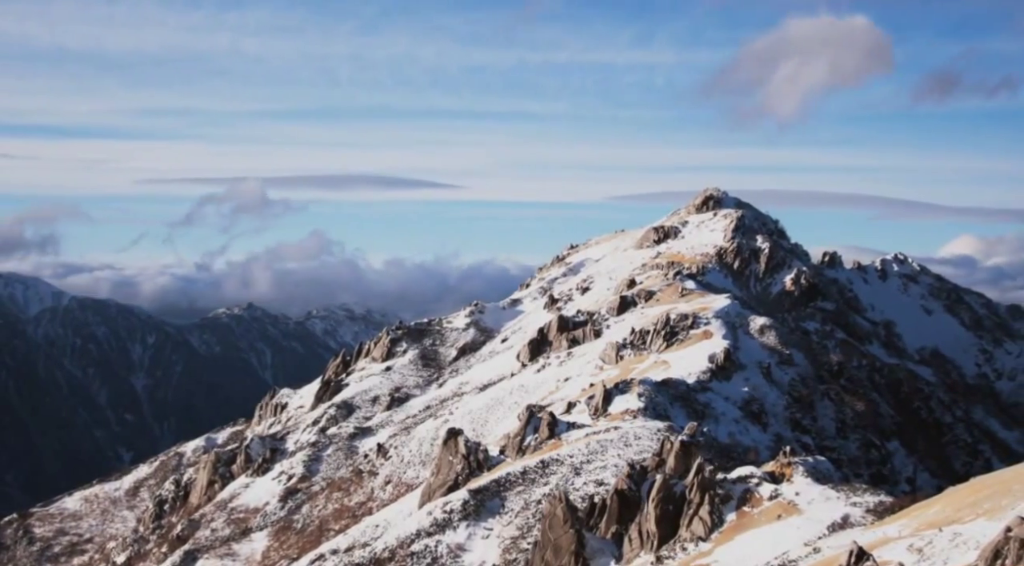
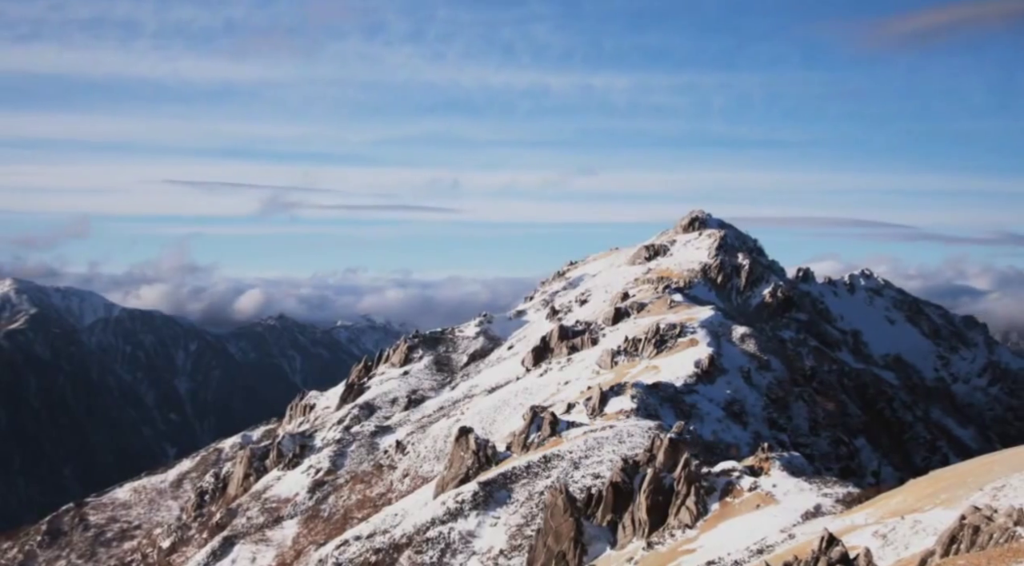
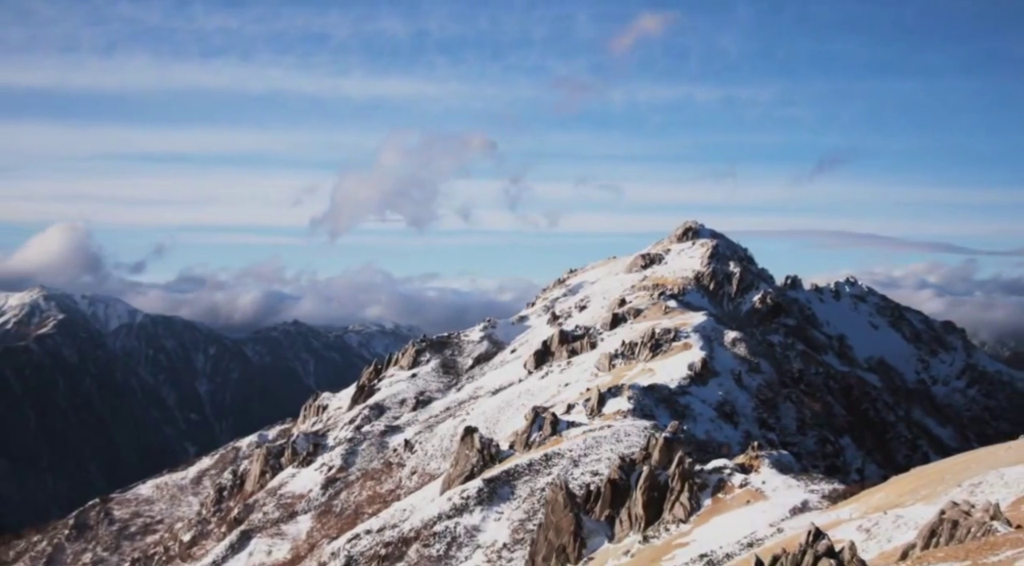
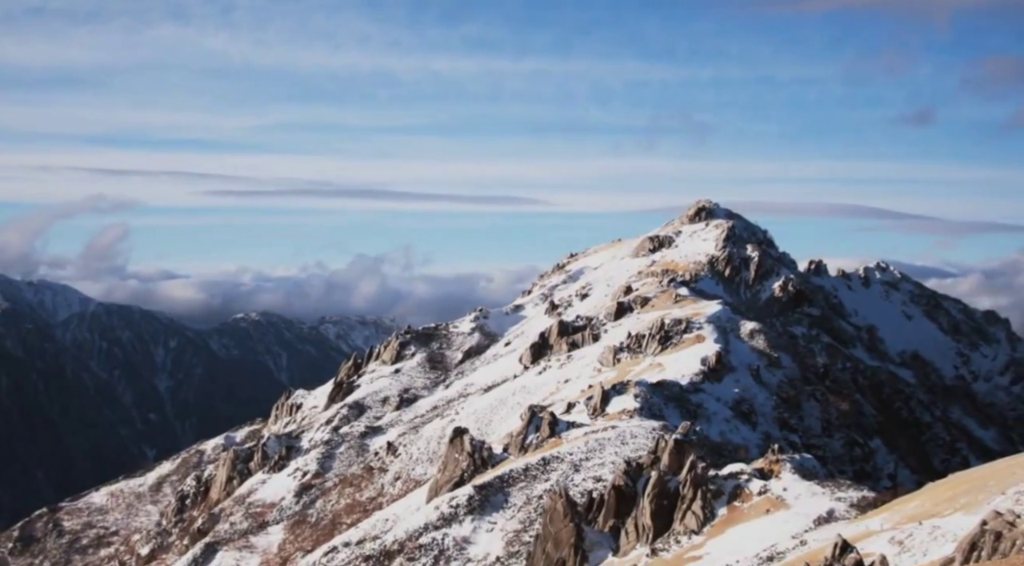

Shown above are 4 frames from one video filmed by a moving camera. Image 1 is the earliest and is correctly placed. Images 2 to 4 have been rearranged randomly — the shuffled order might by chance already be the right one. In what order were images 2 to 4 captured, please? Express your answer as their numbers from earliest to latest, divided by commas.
4, 2, 3
